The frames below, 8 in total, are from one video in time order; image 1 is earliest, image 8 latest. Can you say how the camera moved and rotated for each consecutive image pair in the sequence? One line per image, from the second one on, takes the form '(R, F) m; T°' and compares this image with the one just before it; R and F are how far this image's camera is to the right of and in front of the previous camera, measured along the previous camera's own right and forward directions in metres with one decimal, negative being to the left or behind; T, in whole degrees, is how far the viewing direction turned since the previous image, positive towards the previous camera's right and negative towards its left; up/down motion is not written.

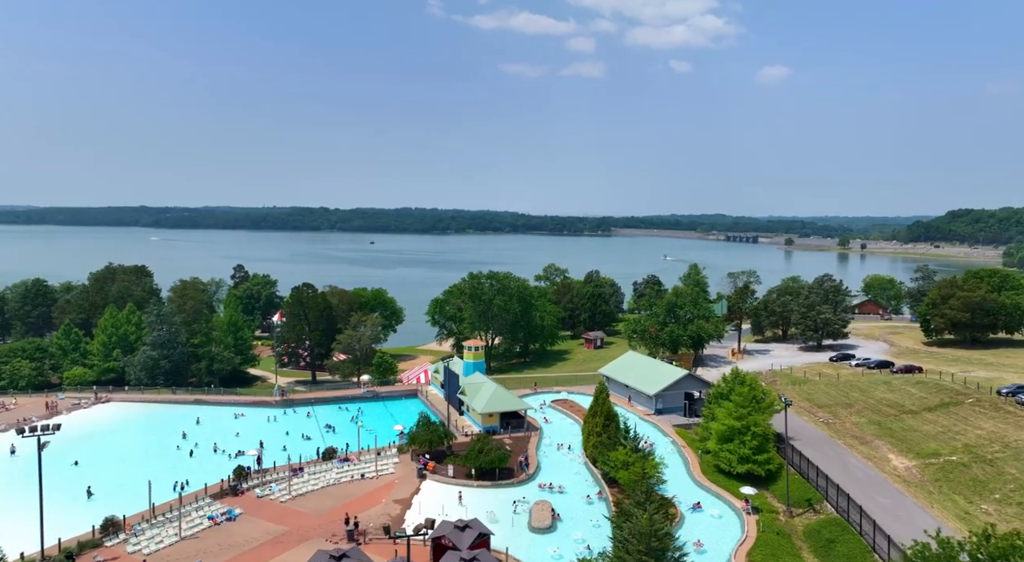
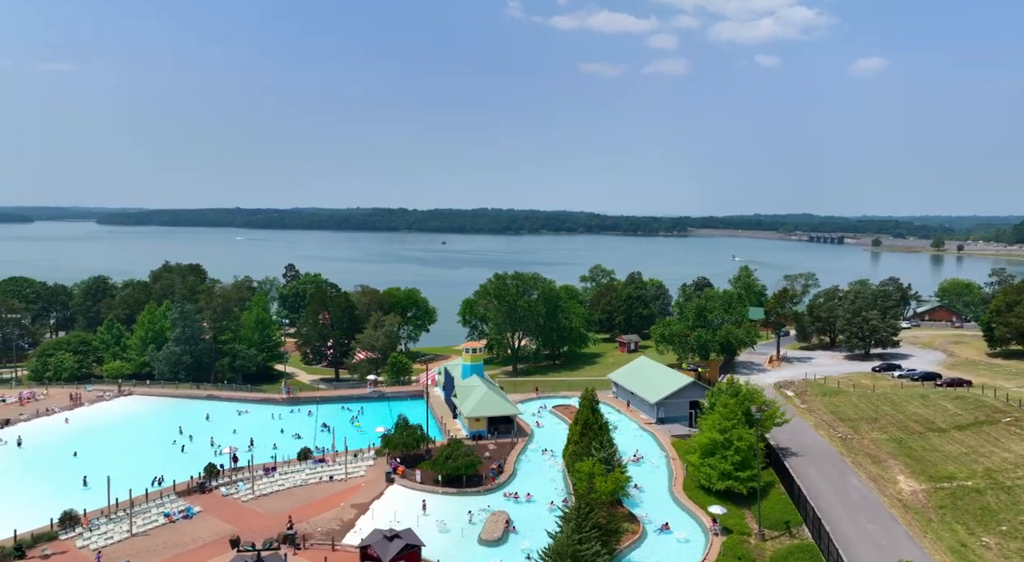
(+7.0, +1.8) m; -7°
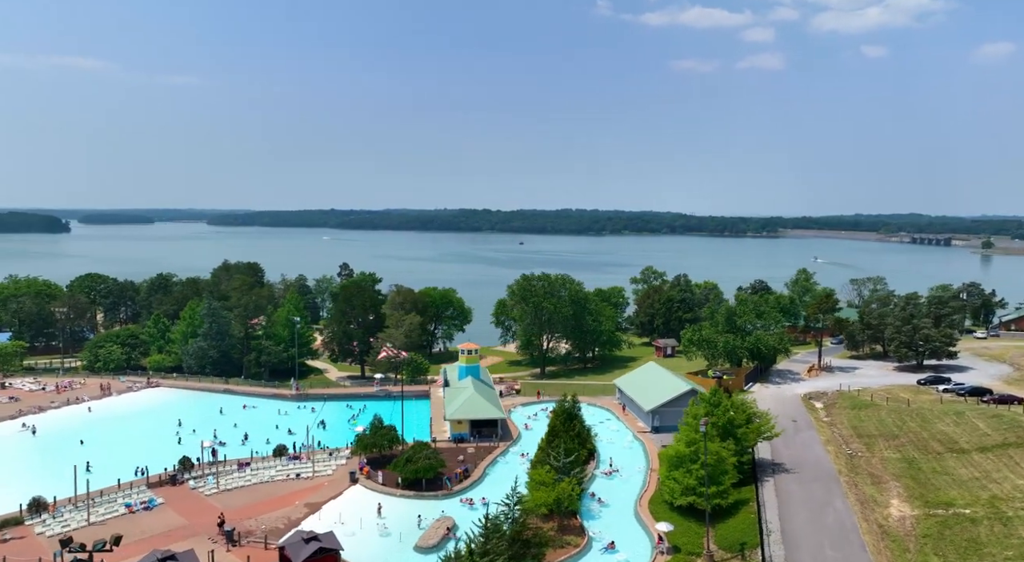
(+8.0, +1.6) m; -7°
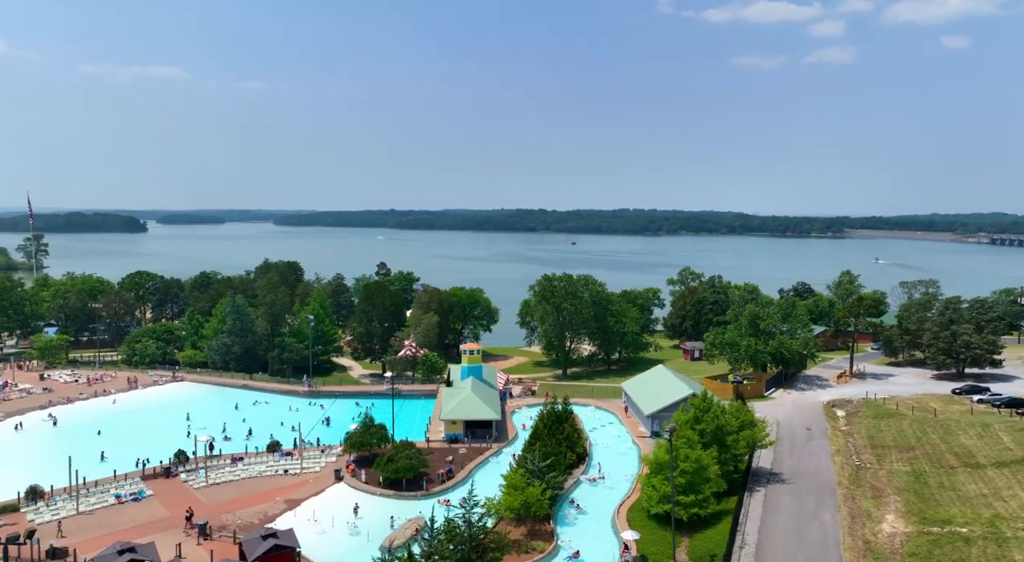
(+4.9, +0.7) m; -5°
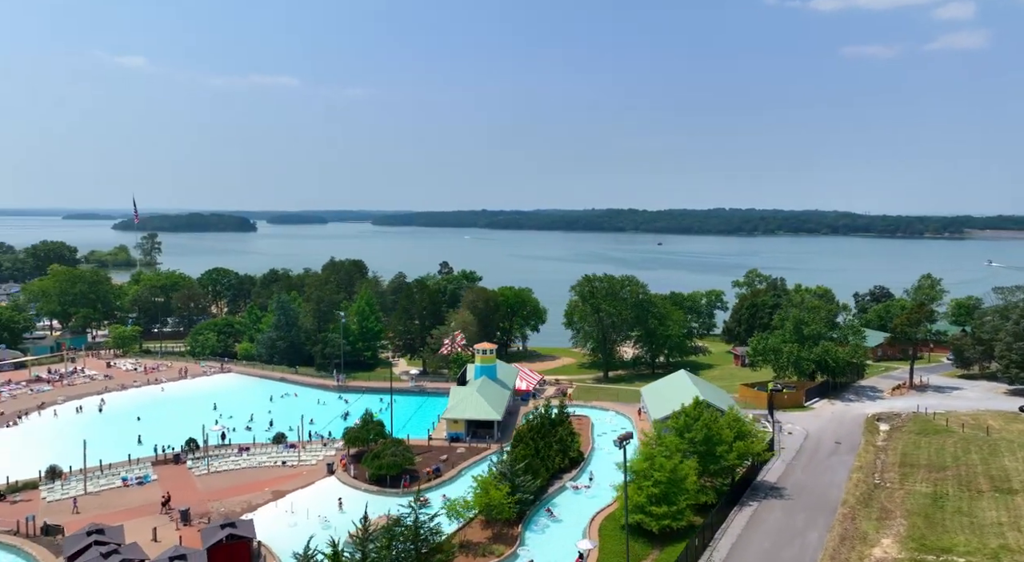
(+6.9, +1.1) m; -8°
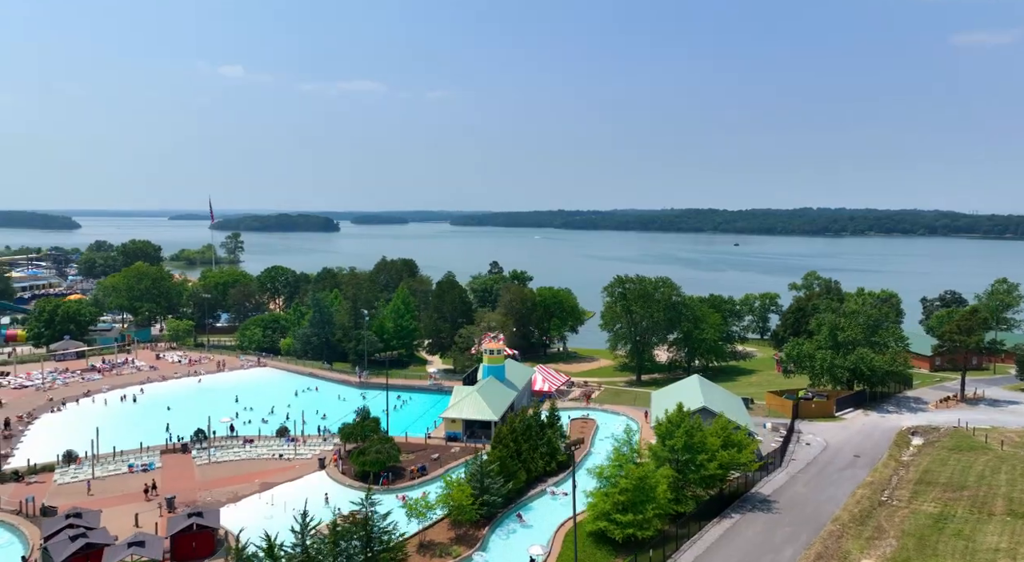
(+6.2, +0.9) m; -7°
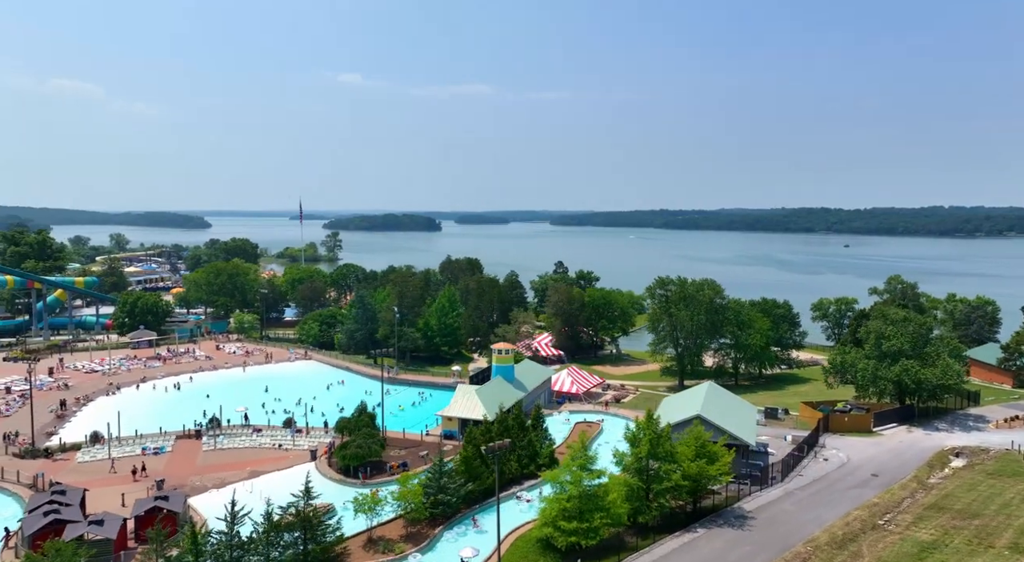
(+8.1, +1.3) m; -9°
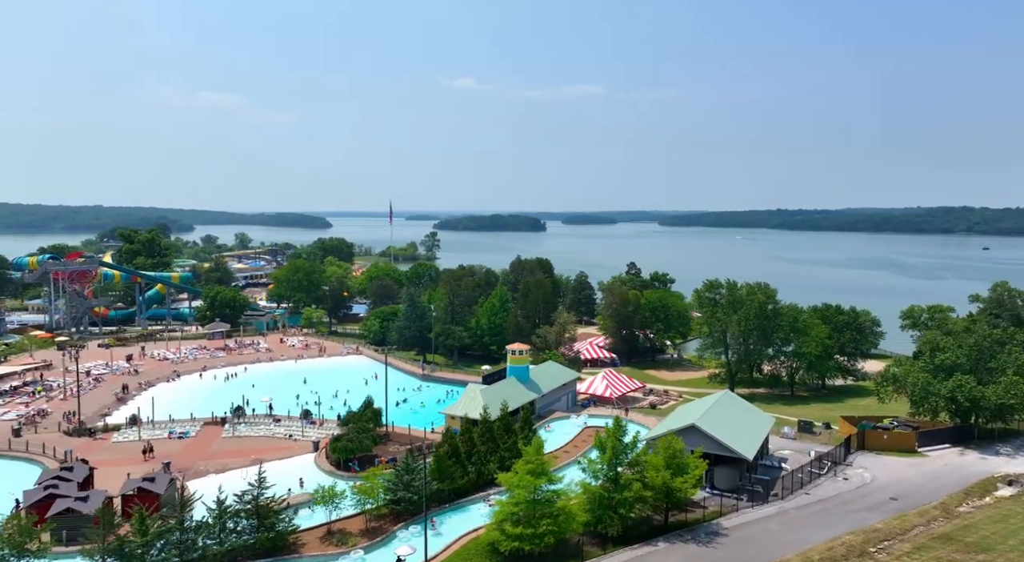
(+7.9, +1.4) m; -9°
